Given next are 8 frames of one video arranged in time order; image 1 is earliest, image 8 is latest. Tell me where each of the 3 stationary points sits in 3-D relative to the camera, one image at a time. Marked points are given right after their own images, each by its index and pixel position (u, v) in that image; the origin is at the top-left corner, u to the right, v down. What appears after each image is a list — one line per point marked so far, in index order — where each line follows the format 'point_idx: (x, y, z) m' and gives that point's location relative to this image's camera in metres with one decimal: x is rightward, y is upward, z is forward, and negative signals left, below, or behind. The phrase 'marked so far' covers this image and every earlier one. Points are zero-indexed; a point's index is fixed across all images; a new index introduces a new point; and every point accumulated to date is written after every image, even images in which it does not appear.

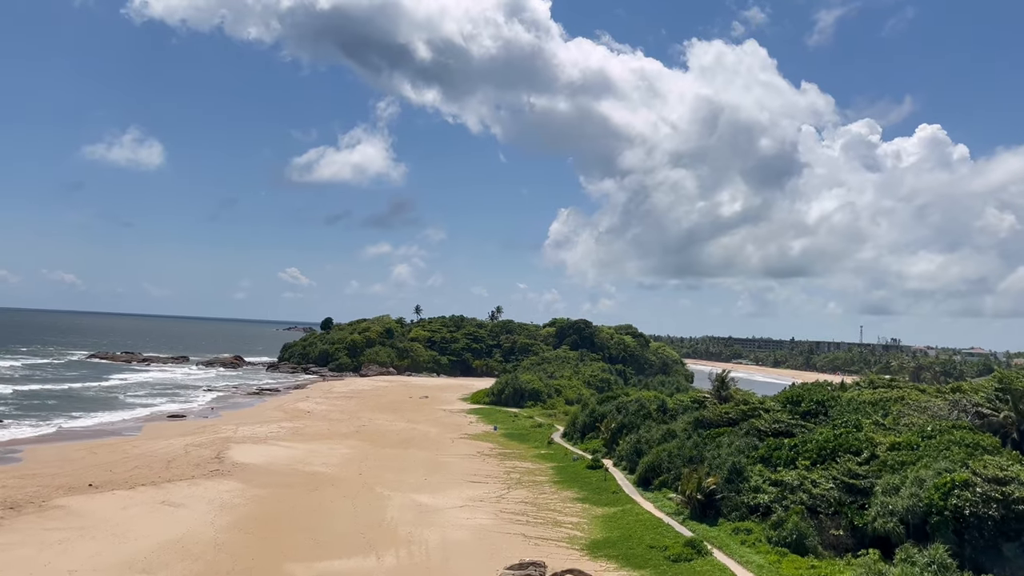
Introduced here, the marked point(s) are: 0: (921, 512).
0: (+9.3, -5.1, +18.4) m
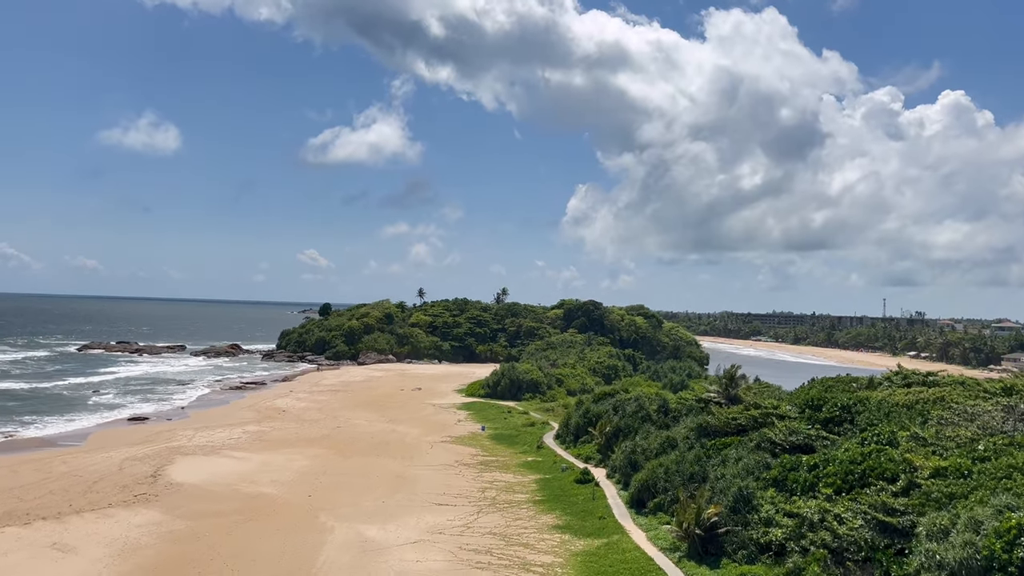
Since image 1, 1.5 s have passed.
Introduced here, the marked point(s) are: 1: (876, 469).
0: (+8.2, -4.9, +14.2) m
1: (+8.2, -4.1, +18.3) m
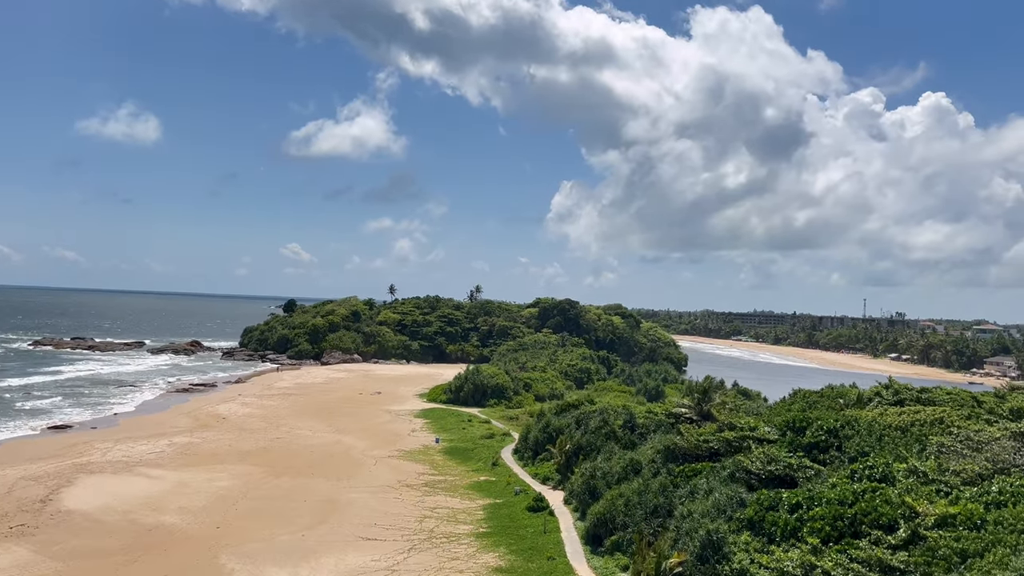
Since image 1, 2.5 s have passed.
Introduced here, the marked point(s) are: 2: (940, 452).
0: (+6.8, -5.1, +11.2) m
1: (+6.8, -4.3, +15.3) m
2: (+9.8, -3.7, +18.5) m
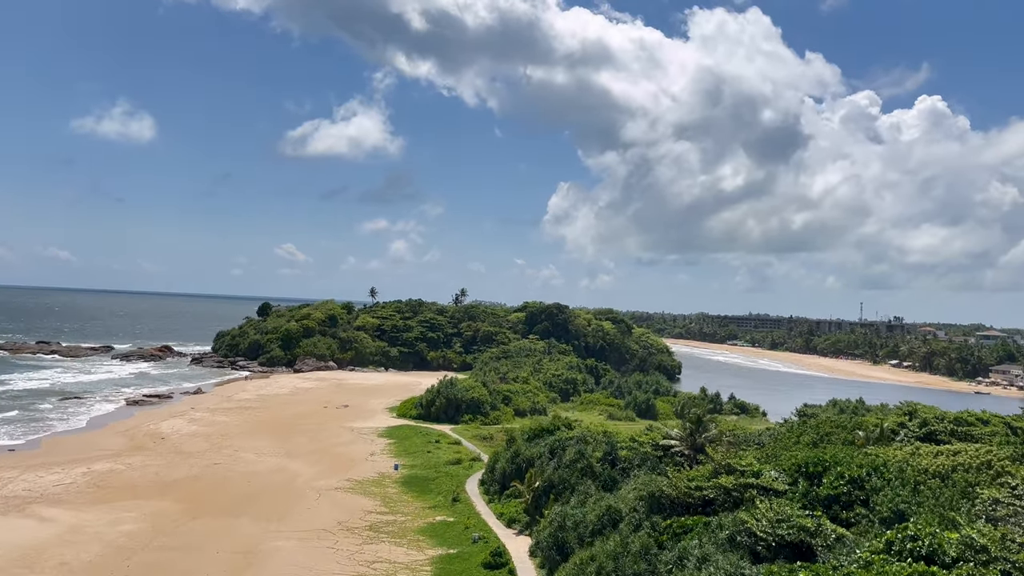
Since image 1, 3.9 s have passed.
0: (+5.7, -5.4, +7.2) m
1: (+5.7, -4.5, +11.2) m
2: (+8.7, -4.0, +14.5) m
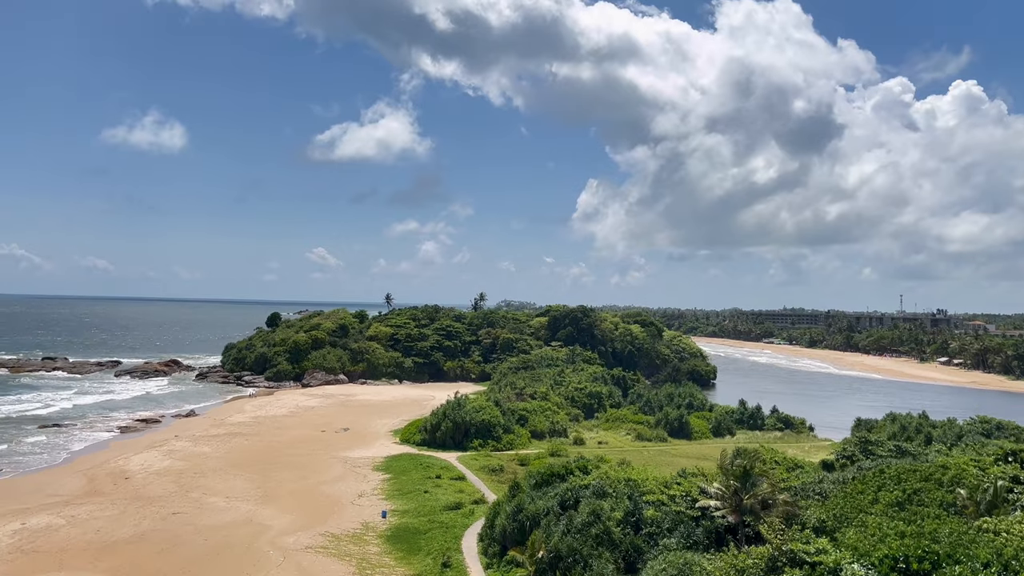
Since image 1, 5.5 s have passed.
0: (+5.1, -5.7, +2.2) m
1: (+5.1, -4.9, +6.2) m
2: (+8.3, -4.3, +9.3) m
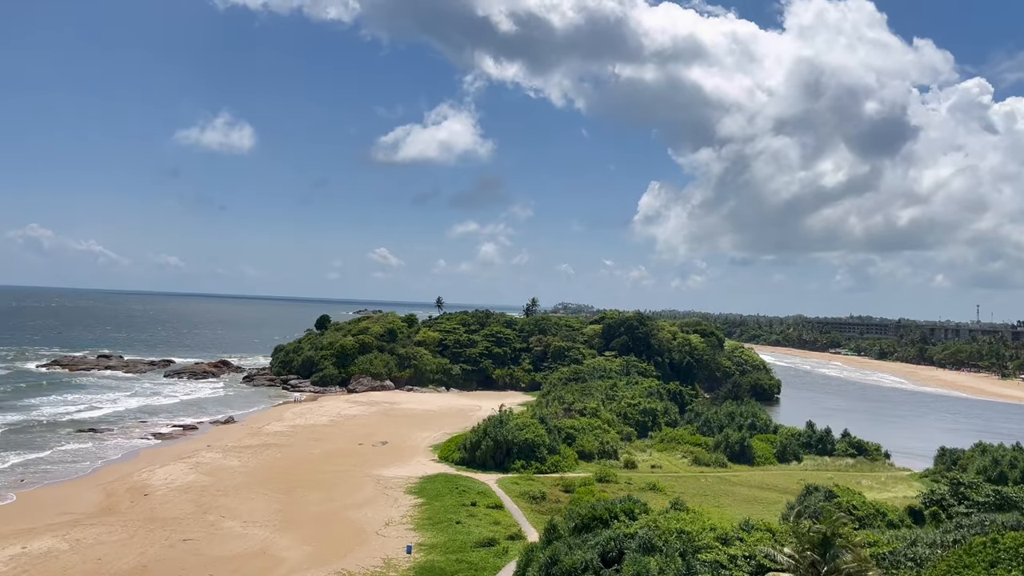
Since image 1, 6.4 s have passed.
0: (+4.4, -6.2, -0.9) m
1: (+4.8, -5.3, +3.1) m
2: (+8.2, -4.8, +6.0) m
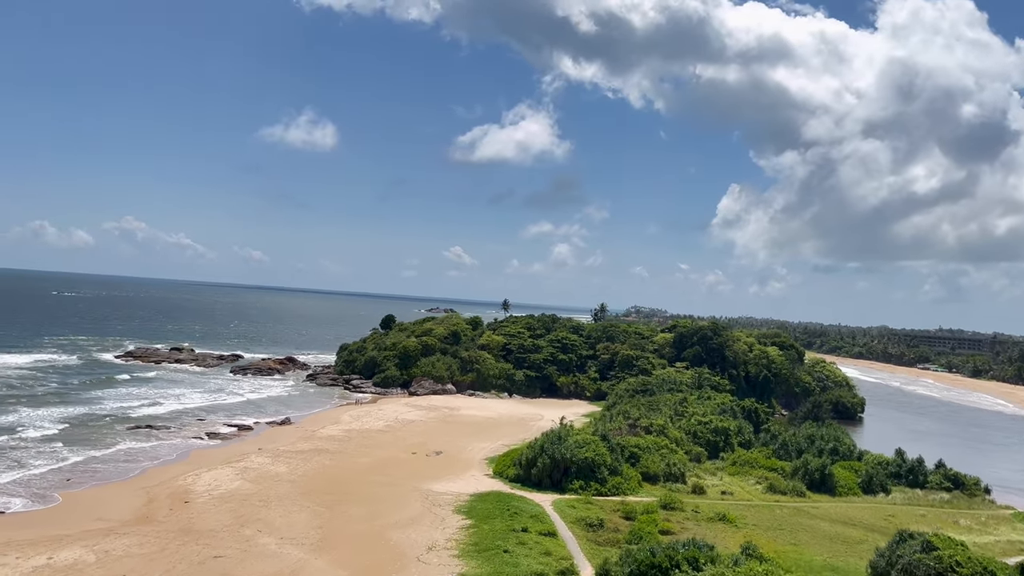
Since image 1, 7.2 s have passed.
0: (+3.5, -6.5, -3.4) m
1: (+4.3, -5.7, +0.6) m
2: (+7.9, -5.3, +3.1) m
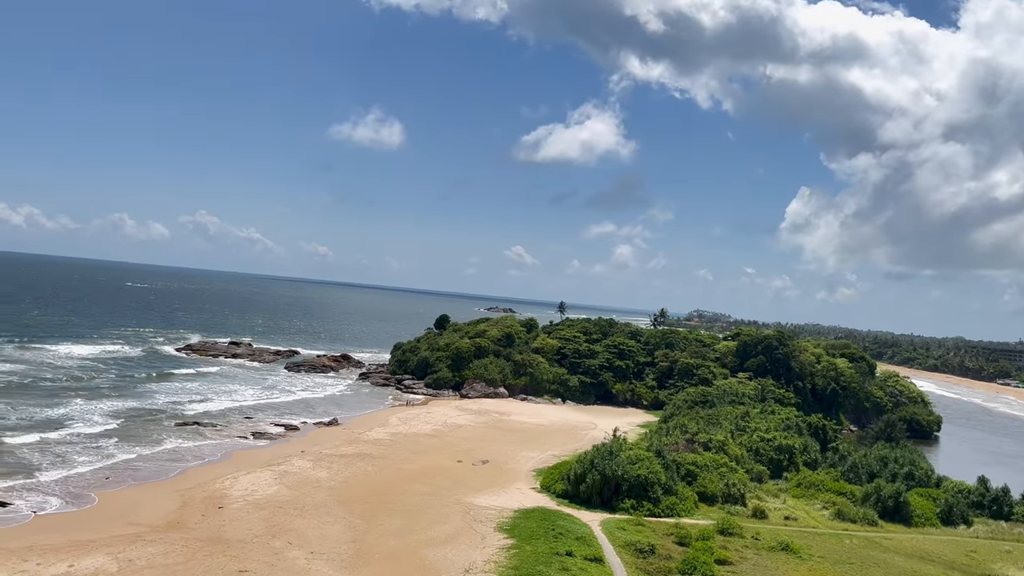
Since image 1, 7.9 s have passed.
0: (+2.6, -6.8, -5.3) m
1: (+3.7, -6.0, -1.4) m
2: (+7.5, -5.7, +0.9) m
